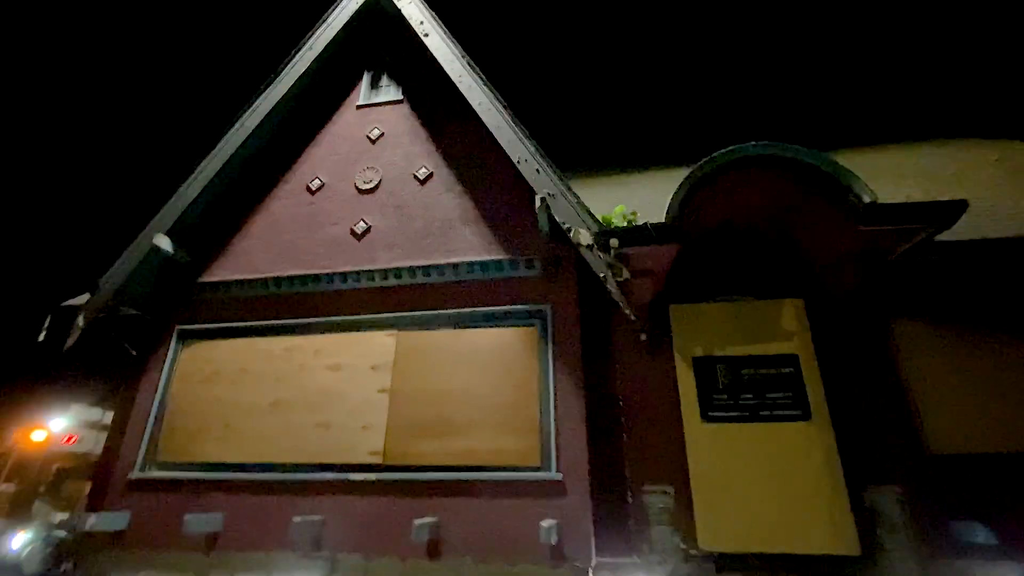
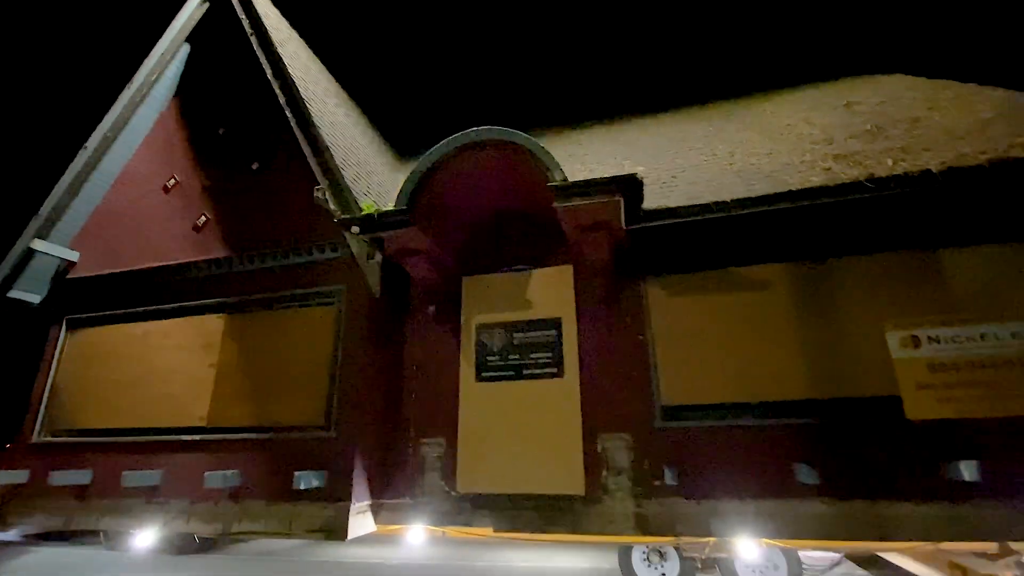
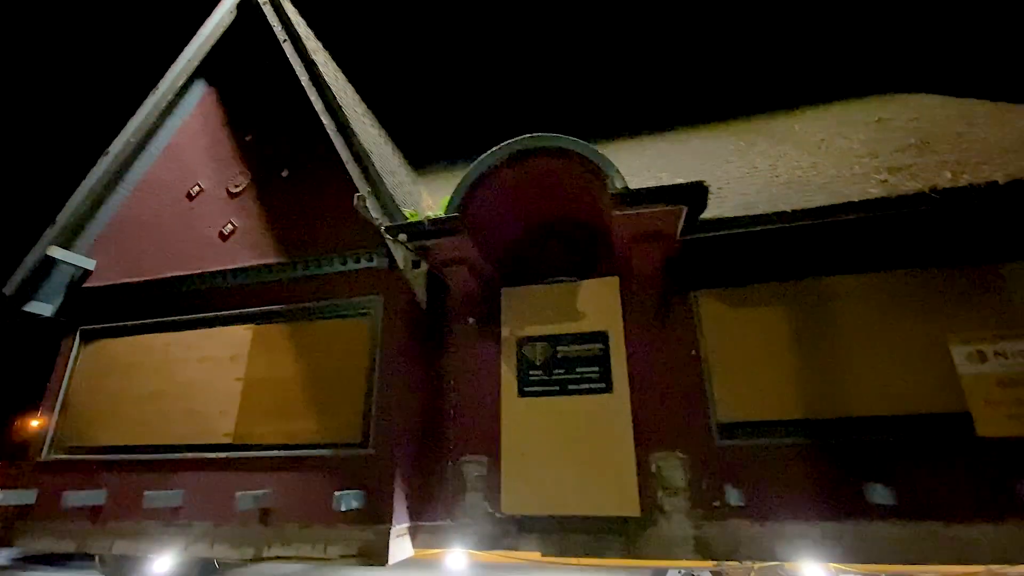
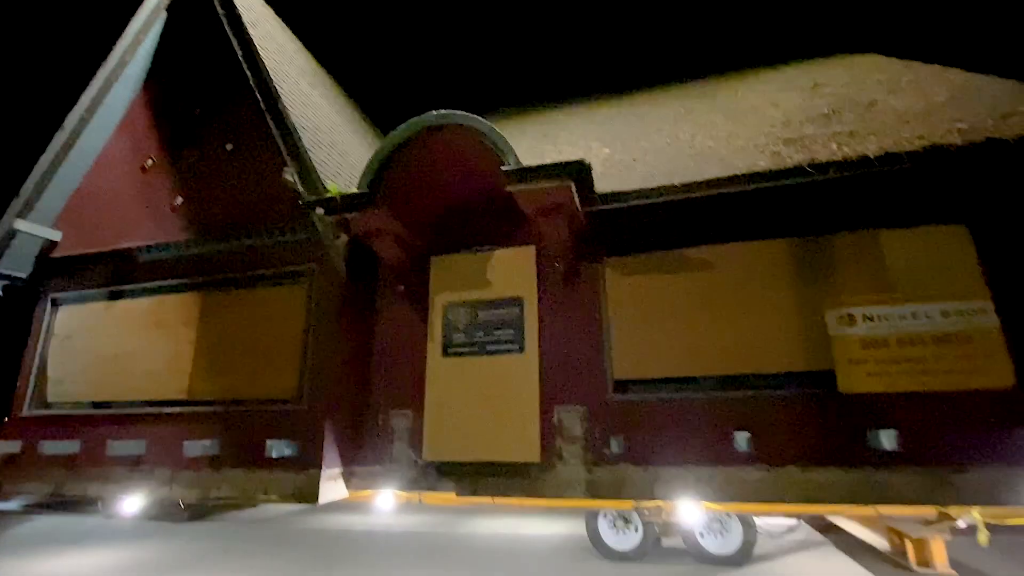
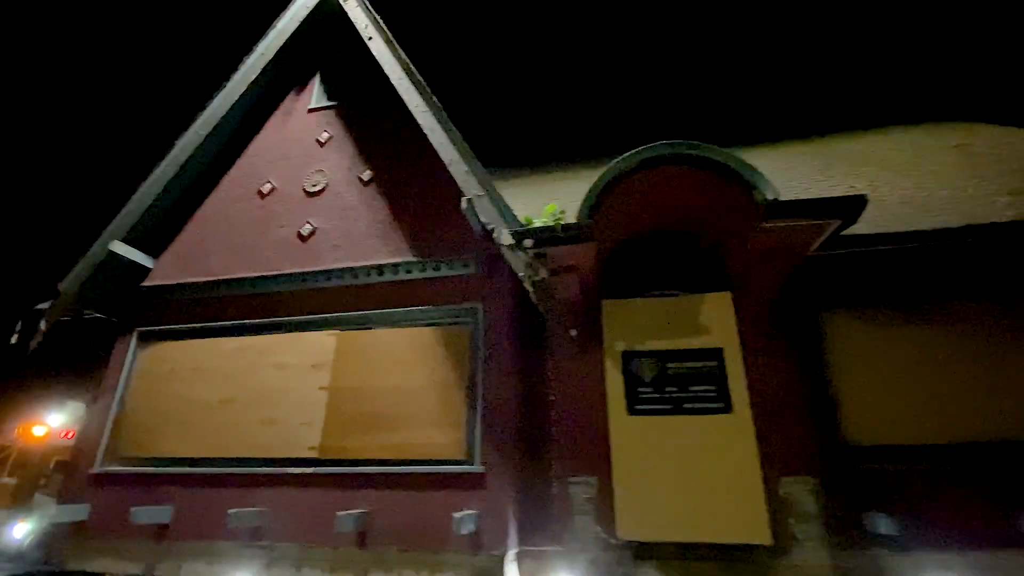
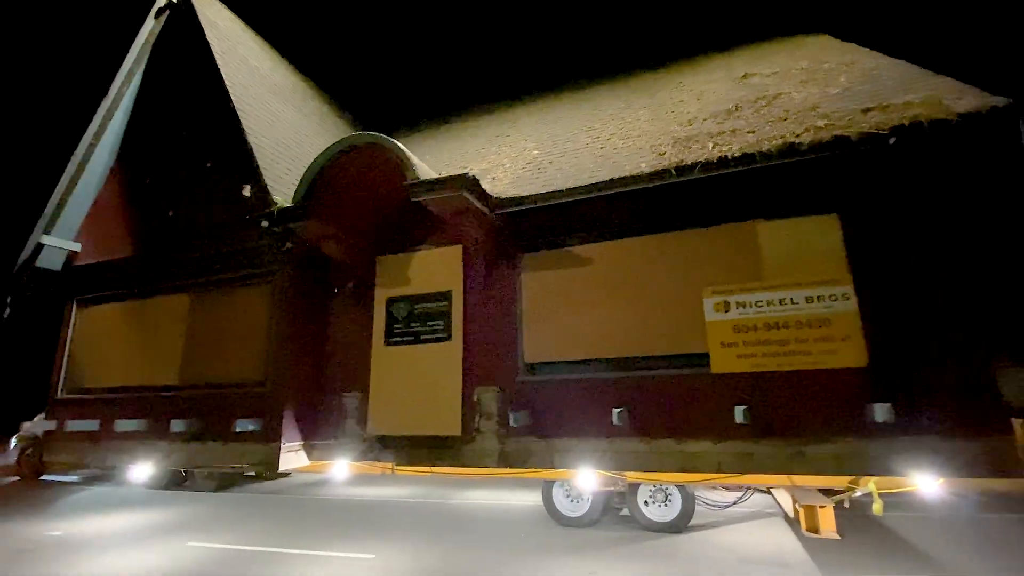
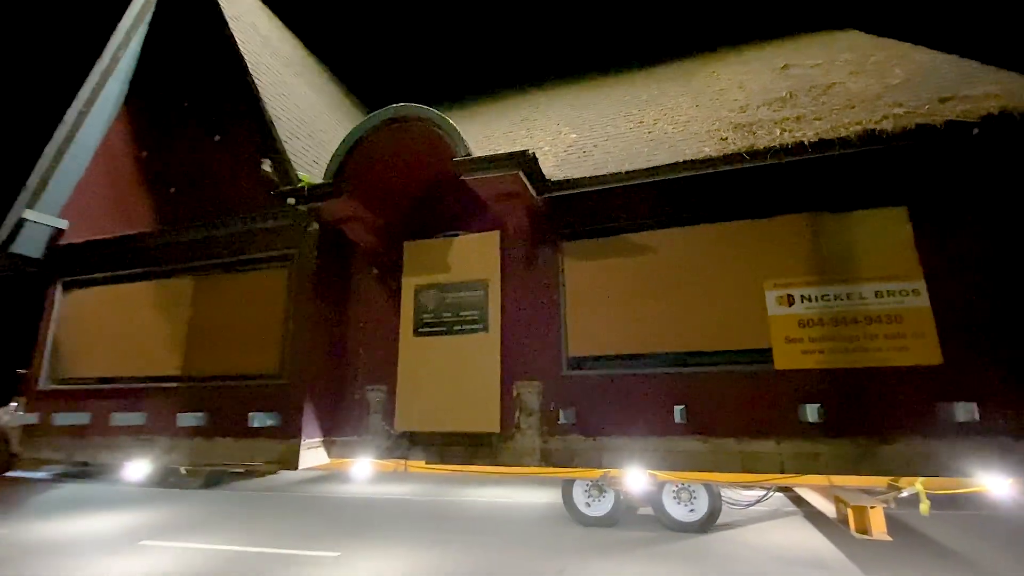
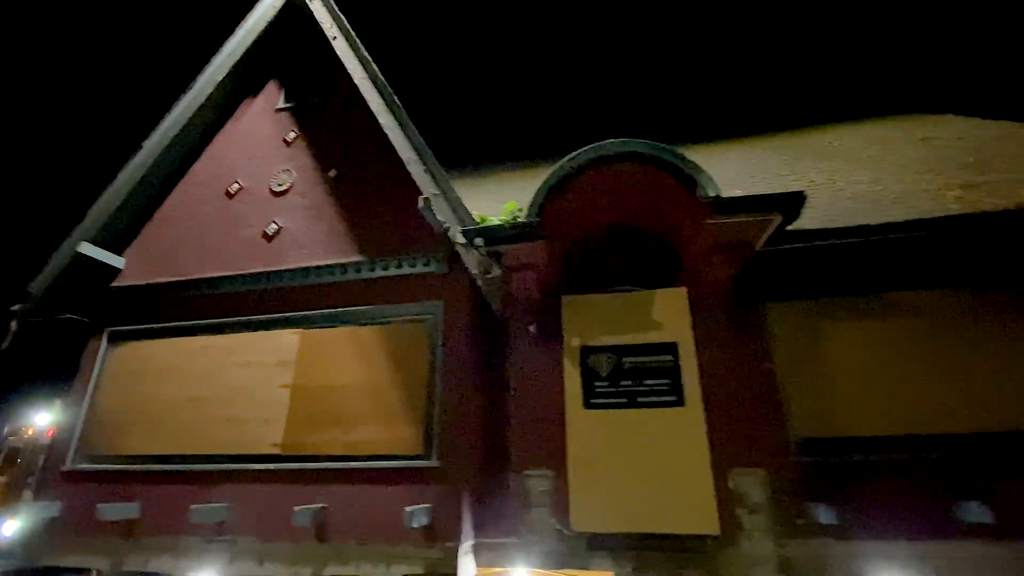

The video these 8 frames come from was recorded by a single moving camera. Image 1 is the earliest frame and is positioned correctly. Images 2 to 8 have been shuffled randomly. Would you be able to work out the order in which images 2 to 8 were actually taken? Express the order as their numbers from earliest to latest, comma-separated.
5, 8, 3, 2, 4, 7, 6
